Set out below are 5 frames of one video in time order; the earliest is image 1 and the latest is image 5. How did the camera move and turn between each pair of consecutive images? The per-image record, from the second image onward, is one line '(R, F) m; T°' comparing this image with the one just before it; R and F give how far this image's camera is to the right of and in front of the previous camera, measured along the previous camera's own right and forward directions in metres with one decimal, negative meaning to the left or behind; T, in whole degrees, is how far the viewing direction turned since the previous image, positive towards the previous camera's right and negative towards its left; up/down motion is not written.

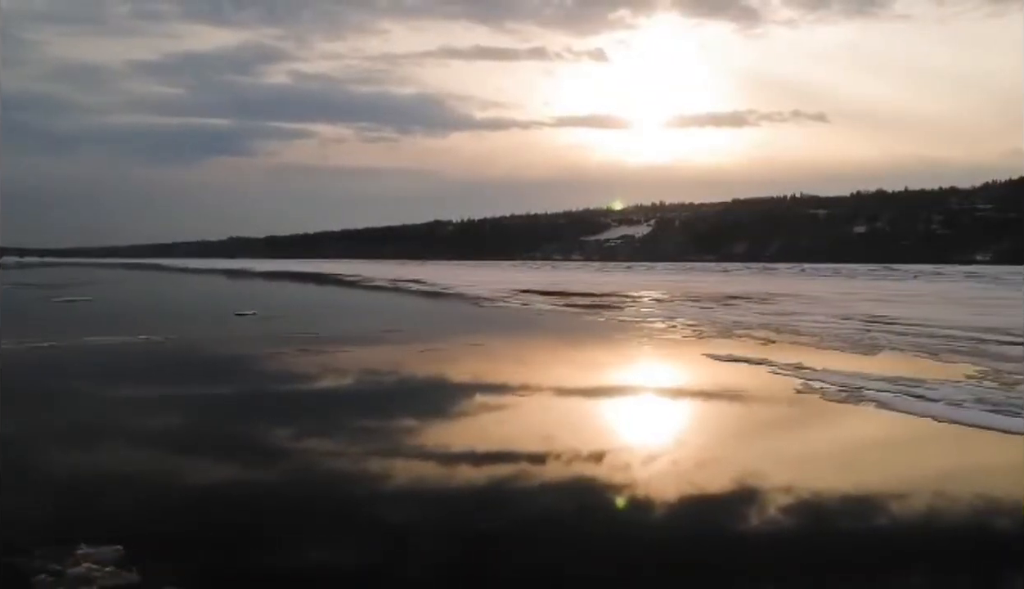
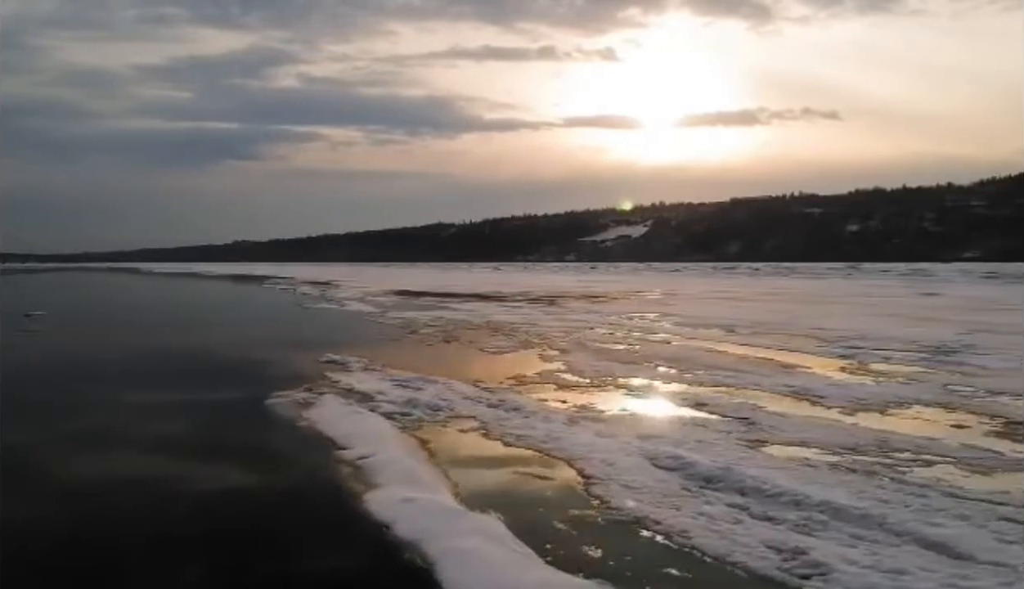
(+1.2, -0.3) m; -1°
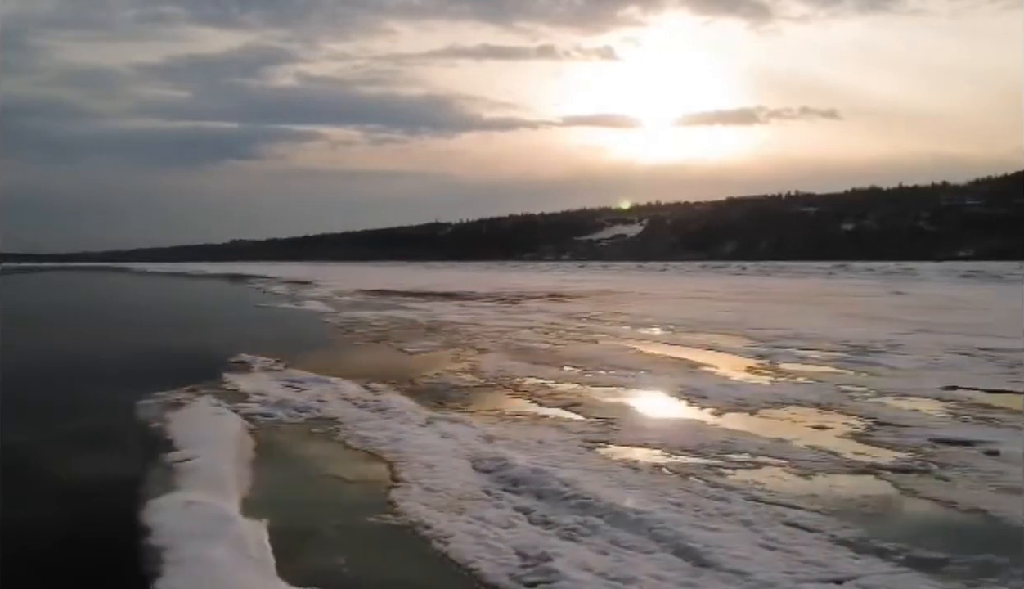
(+0.9, +0.1) m; 0°
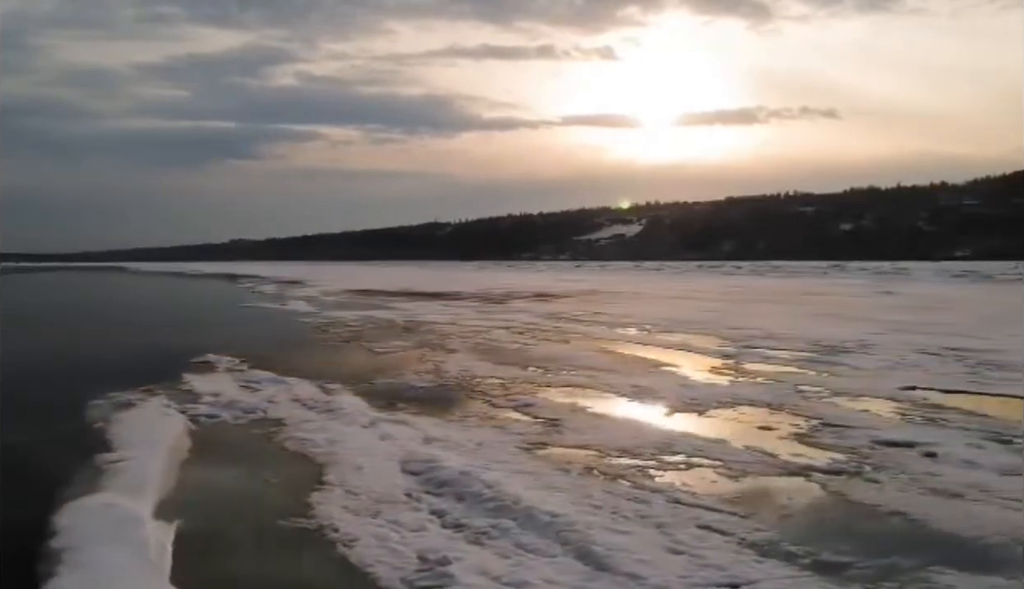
(+0.3, 0.0) m; 0°
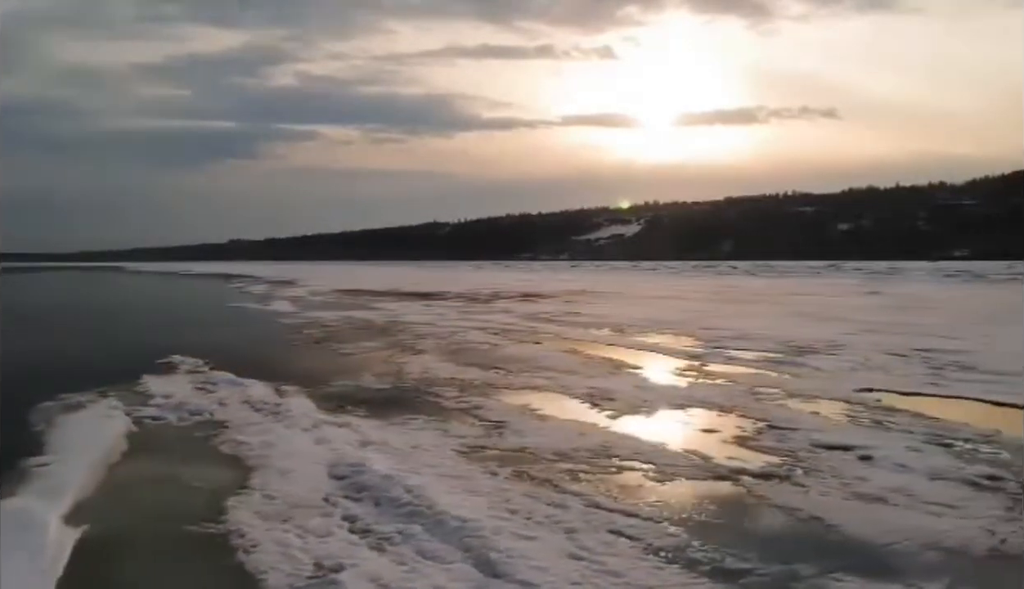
(+0.3, 0.0) m; 0°
